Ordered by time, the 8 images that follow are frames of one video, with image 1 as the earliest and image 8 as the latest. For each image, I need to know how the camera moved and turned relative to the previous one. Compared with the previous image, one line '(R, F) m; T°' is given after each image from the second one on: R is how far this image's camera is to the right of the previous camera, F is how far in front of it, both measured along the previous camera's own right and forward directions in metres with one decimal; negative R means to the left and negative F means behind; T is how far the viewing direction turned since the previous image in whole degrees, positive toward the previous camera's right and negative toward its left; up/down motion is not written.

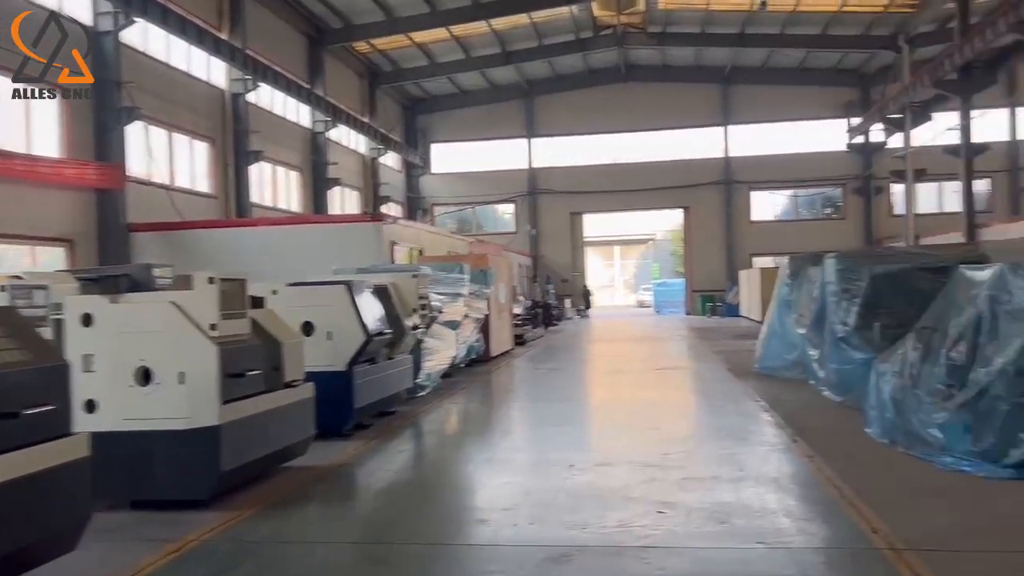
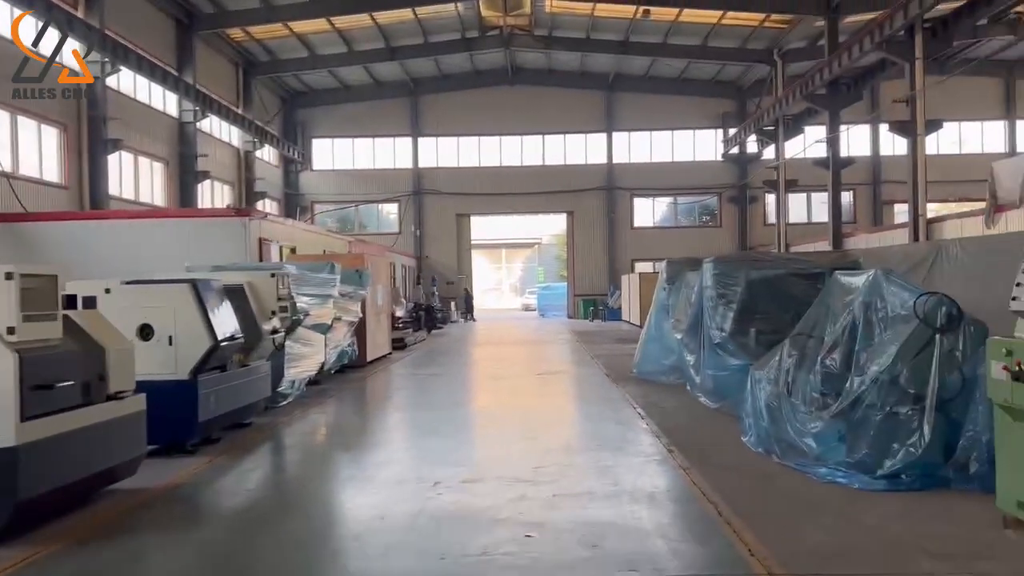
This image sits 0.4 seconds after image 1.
(+0.1, +0.3) m; +8°
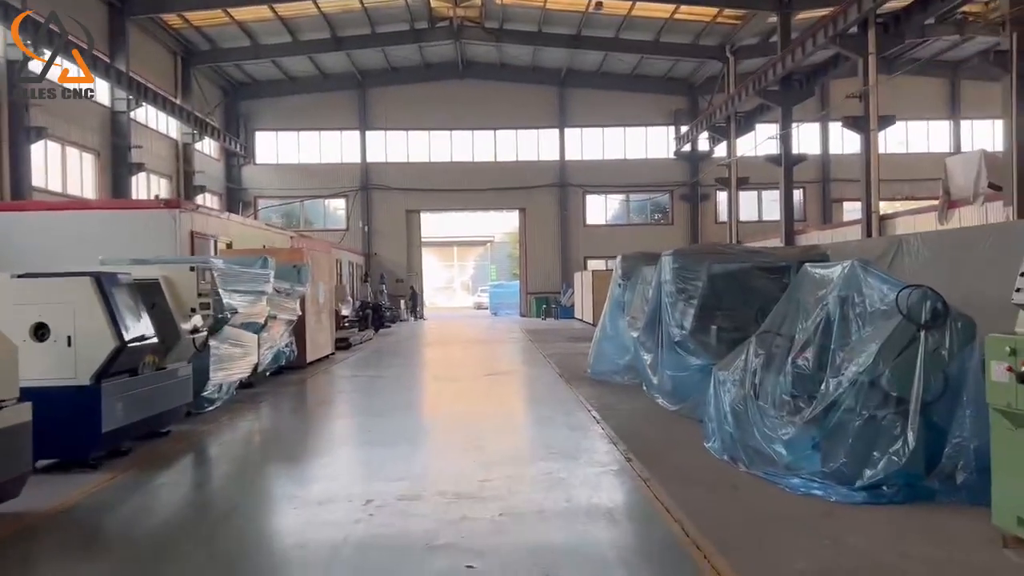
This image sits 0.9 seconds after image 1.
(0.0, +0.4) m; +3°
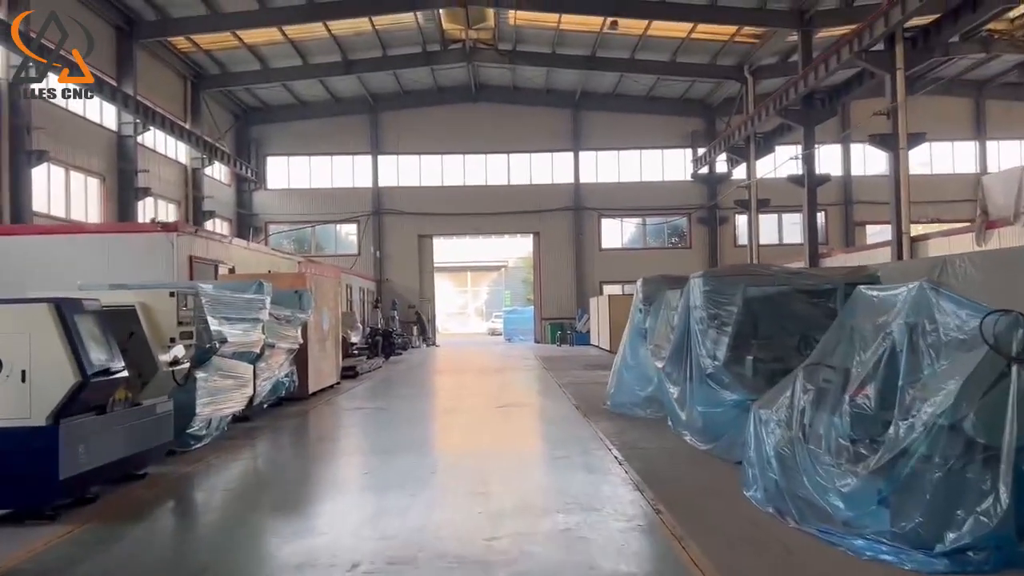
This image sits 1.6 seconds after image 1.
(0.0, +0.5) m; -1°
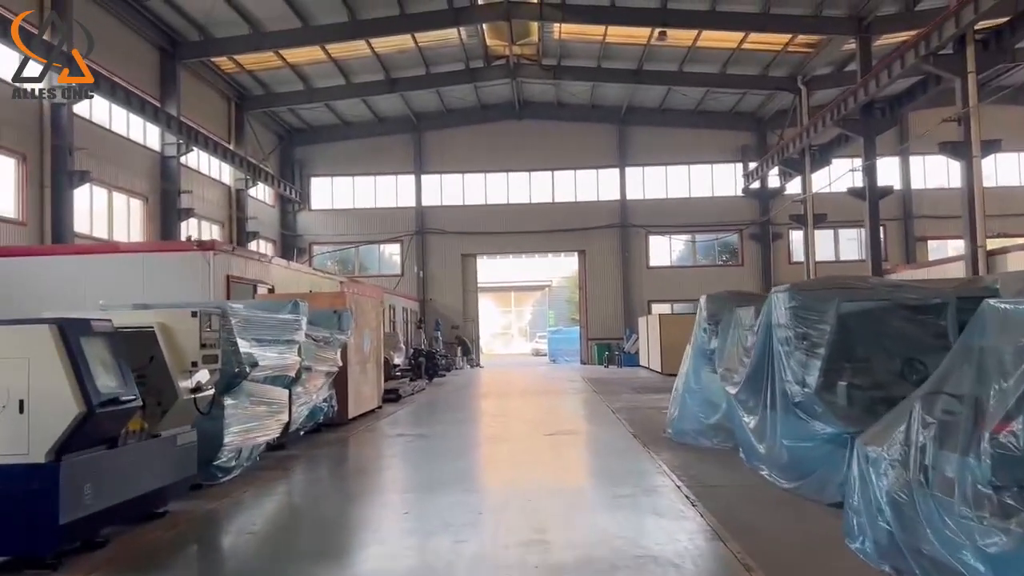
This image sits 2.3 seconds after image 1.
(-0.1, +0.5) m; -3°
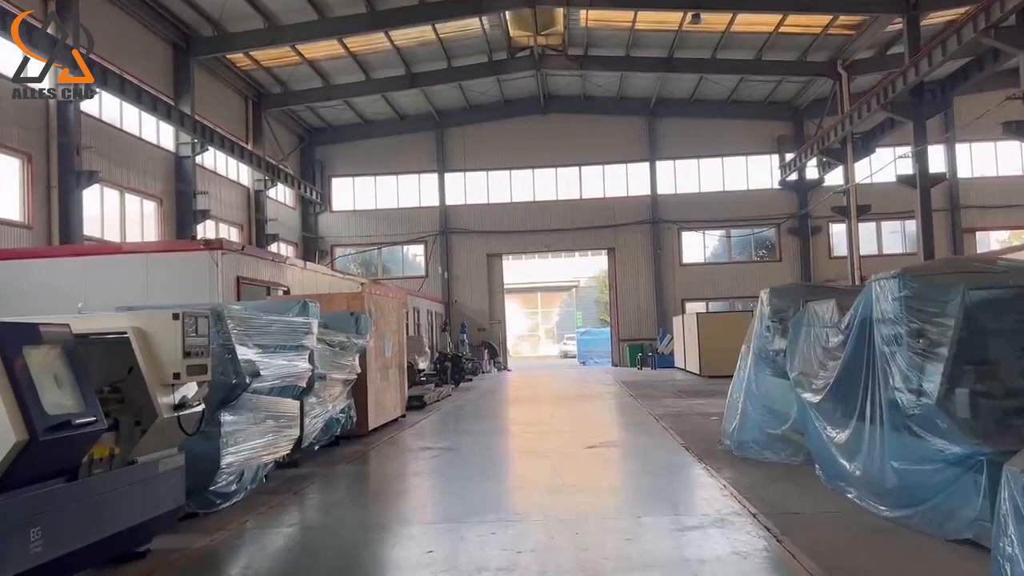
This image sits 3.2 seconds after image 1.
(-0.1, +0.7) m; -2°
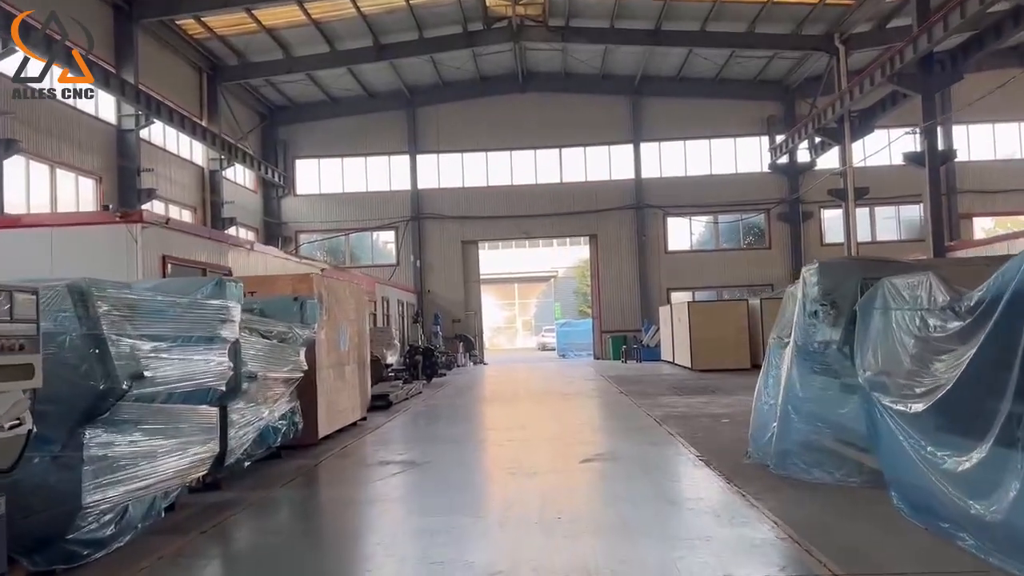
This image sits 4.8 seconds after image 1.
(0.0, +1.2) m; +2°
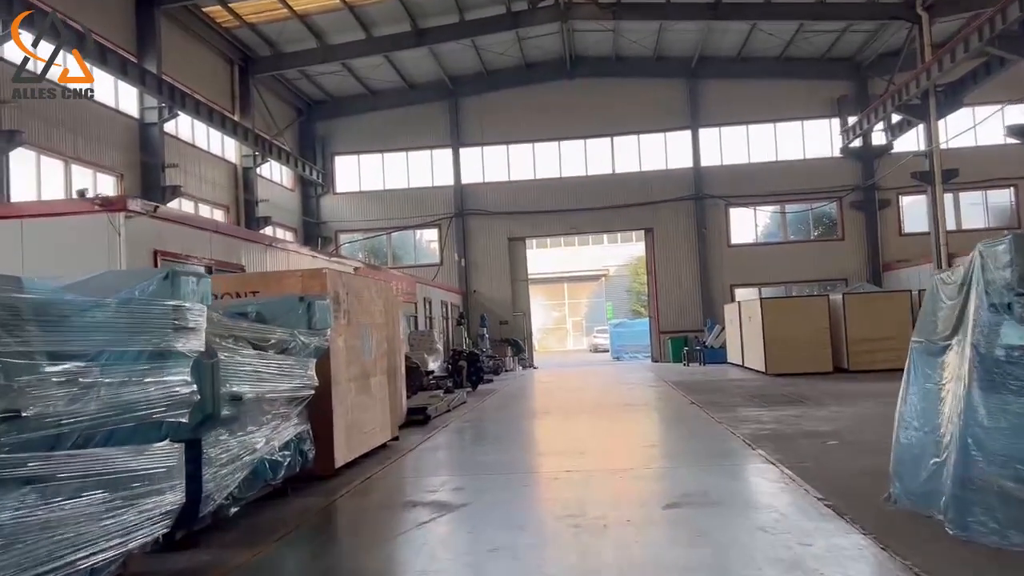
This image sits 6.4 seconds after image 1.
(-0.1, +1.2) m; -3°
